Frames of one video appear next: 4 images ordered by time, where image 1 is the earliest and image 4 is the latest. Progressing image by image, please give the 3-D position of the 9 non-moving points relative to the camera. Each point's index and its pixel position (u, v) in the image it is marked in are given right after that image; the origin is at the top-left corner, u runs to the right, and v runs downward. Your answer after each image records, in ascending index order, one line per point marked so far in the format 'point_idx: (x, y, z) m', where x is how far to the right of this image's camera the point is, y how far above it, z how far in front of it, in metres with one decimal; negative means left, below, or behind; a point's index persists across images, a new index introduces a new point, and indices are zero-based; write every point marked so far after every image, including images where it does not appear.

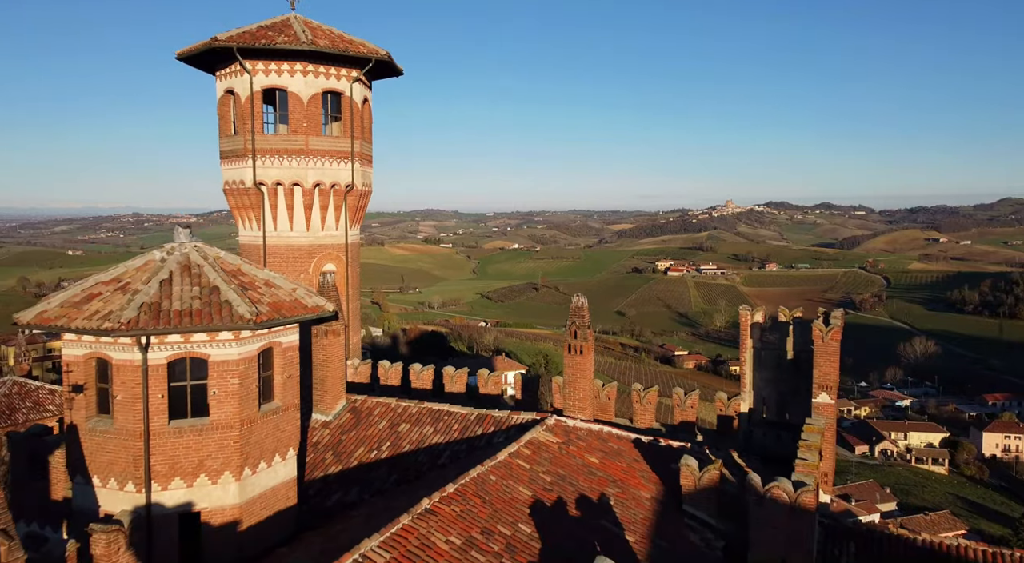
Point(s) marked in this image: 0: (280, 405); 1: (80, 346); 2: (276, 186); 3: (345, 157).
0: (-3.2, -1.7, +10.1) m
1: (-5.5, -0.8, +9.3) m
2: (-5.6, +2.3, +17.0) m
3: (-4.1, +3.0, +17.4) m
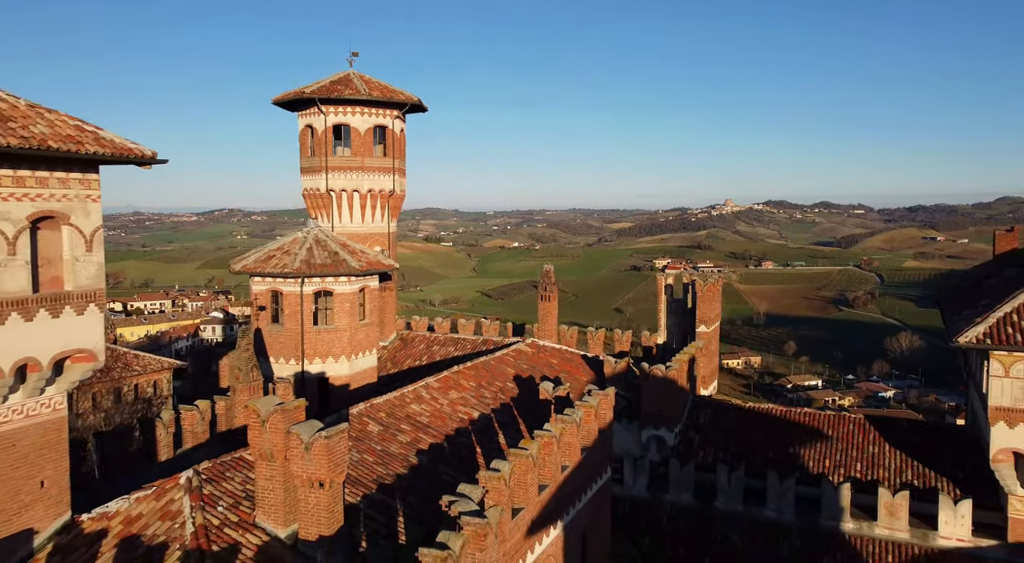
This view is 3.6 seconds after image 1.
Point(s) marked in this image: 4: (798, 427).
0: (-3.5, -1.0, +17.5) m
1: (-5.8, -0.1, +16.7) m
2: (-5.8, +3.1, +24.4) m
3: (-4.3, +3.8, +24.8) m
4: (+7.0, -3.6, +17.6) m
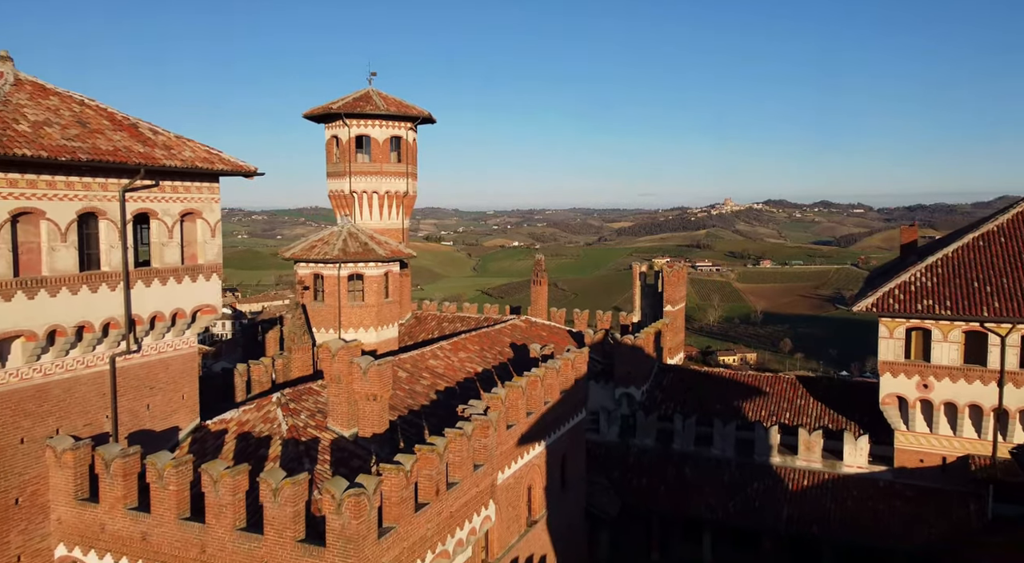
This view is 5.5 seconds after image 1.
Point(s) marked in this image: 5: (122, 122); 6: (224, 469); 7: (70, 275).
0: (-3.6, -0.5, +21.4) m
1: (-5.9, +0.4, +20.6) m
2: (-5.9, +3.5, +28.3) m
3: (-4.4, +4.2, +28.7) m
4: (+6.9, -3.1, +21.5) m
5: (-6.5, +2.6, +11.9) m
6: (-3.8, -2.5, +9.4) m
7: (-6.4, +0.1, +10.3) m
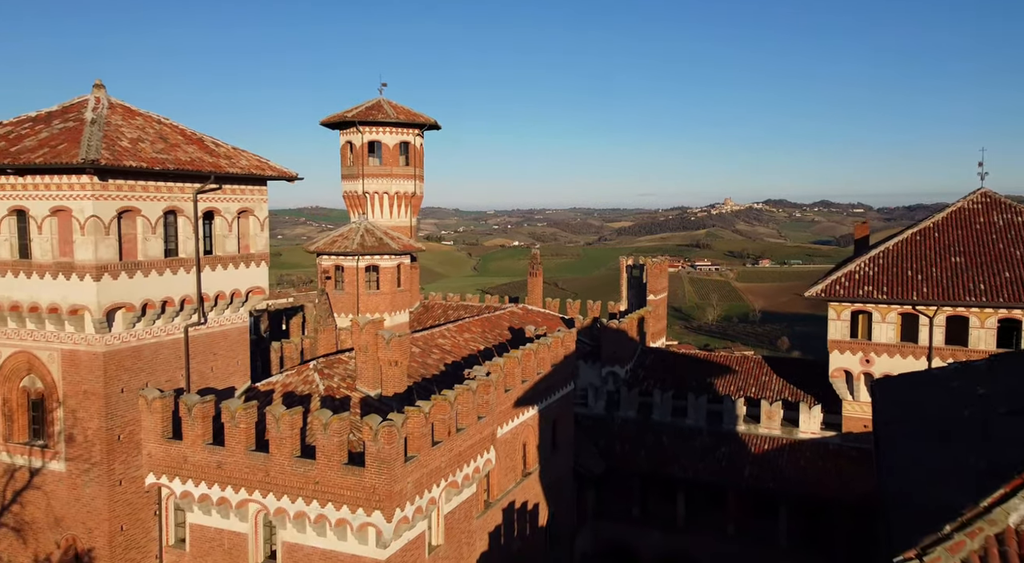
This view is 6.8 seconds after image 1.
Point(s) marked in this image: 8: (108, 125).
0: (-3.6, -0.2, +24.1) m
1: (-5.9, +0.7, +23.3) m
2: (-6.0, +3.8, +31.0) m
3: (-4.4, +4.6, +31.4) m
4: (+6.9, -2.8, +24.2) m
5: (-6.5, +2.9, +14.6) m
6: (-3.9, -2.2, +12.1) m
7: (-6.4, +0.4, +13.0) m
8: (-7.3, +2.8, +12.9) m
